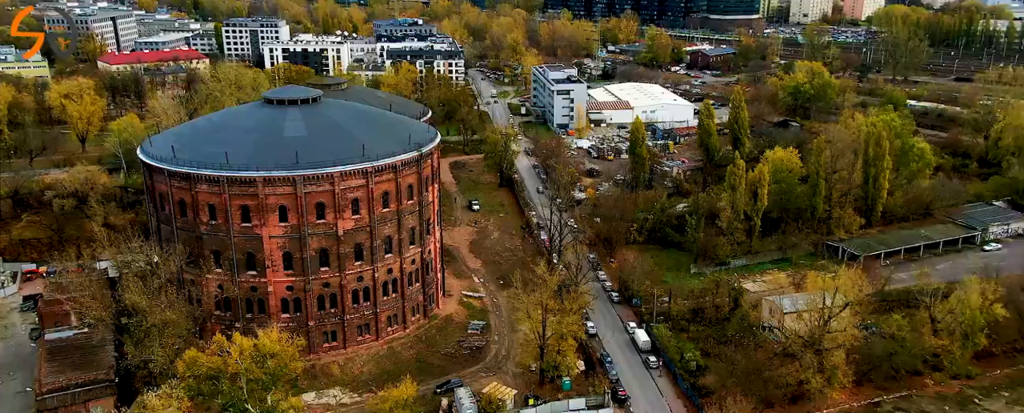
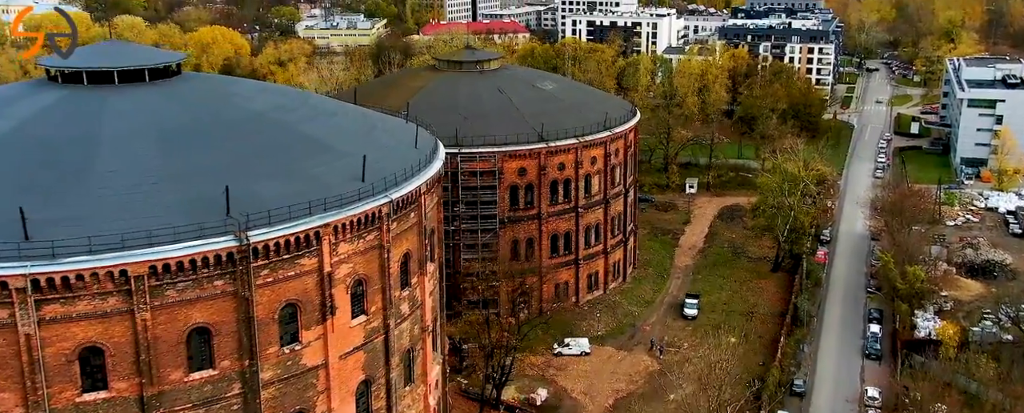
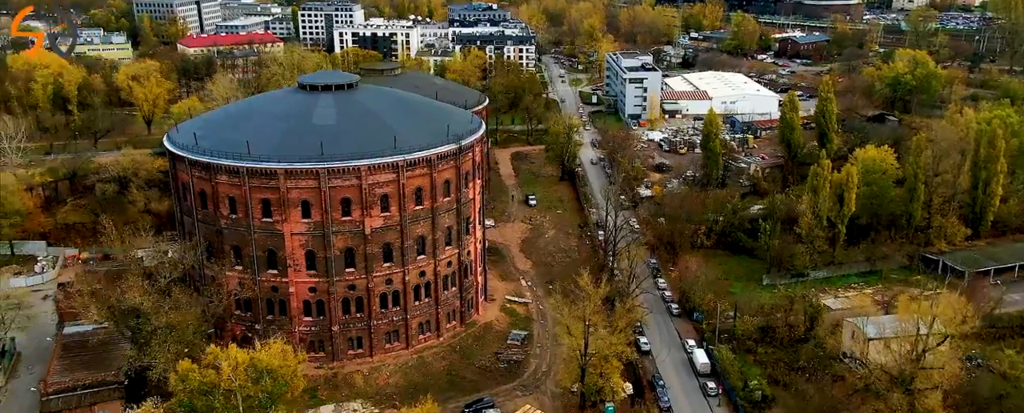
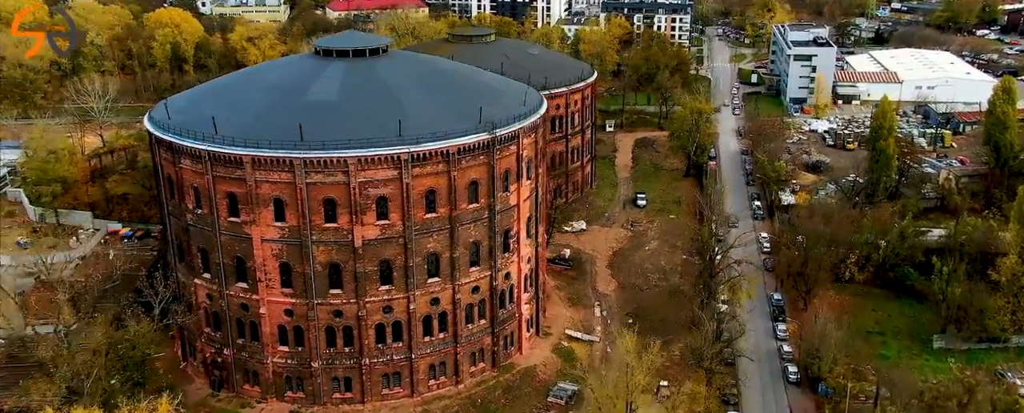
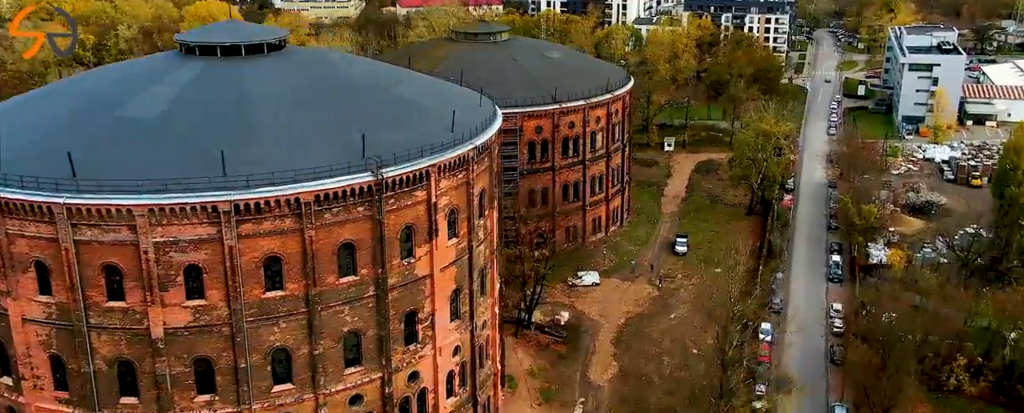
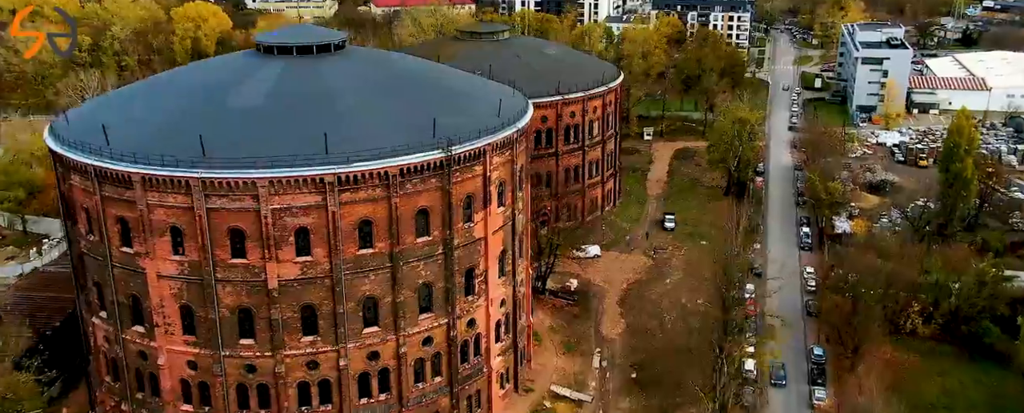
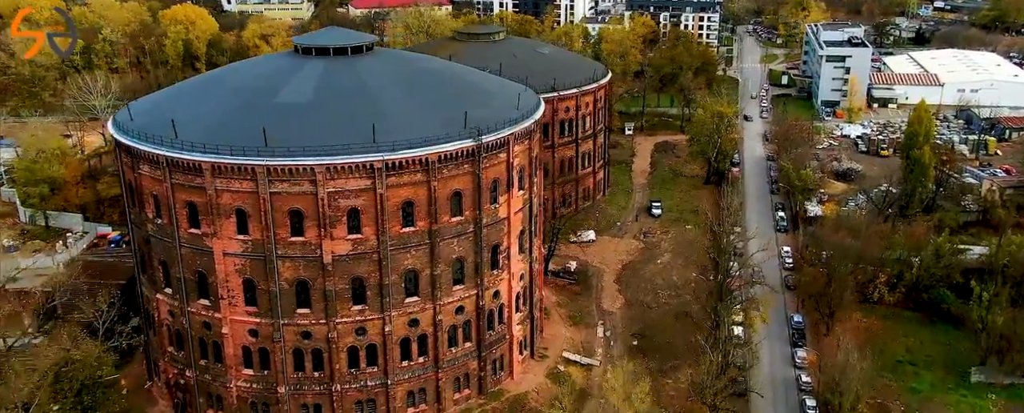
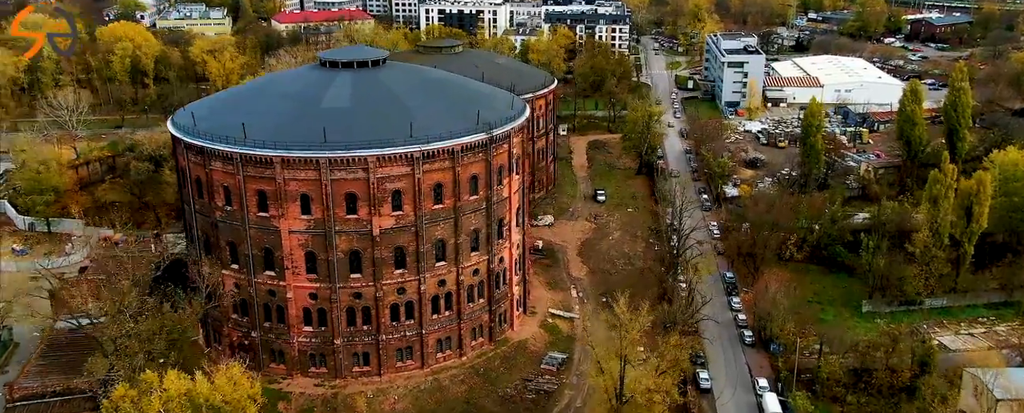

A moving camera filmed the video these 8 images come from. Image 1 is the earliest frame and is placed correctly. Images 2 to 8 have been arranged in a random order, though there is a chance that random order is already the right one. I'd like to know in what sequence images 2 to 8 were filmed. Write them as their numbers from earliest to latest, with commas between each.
3, 8, 4, 7, 6, 5, 2
